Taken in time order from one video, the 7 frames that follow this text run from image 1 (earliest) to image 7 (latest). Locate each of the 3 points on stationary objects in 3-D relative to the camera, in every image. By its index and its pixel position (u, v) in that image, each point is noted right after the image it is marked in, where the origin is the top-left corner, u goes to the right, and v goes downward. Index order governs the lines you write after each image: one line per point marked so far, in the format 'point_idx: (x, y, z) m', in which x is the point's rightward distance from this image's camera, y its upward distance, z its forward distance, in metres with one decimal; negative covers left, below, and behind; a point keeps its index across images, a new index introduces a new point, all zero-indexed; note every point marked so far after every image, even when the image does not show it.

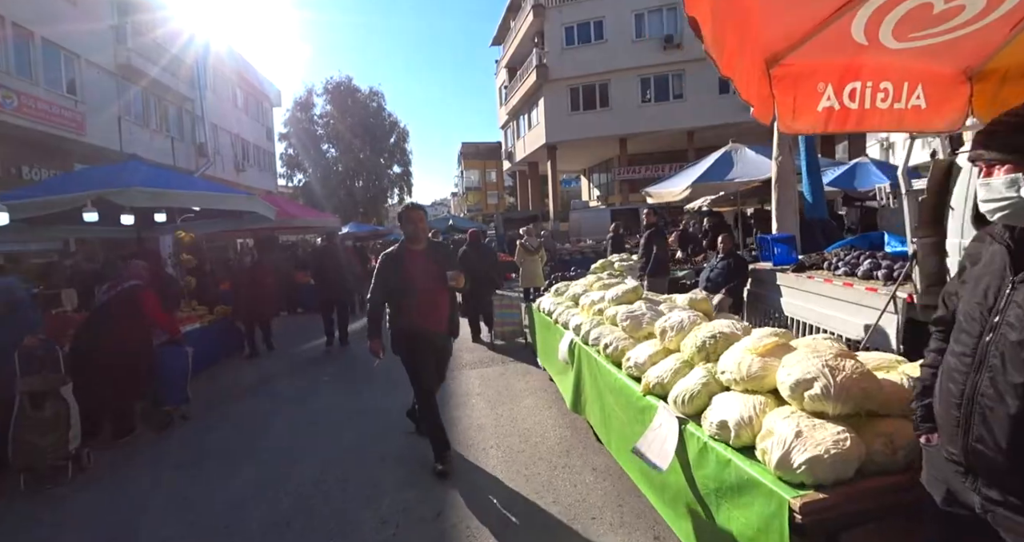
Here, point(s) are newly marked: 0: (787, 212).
0: (+4.4, +0.9, +8.1) m
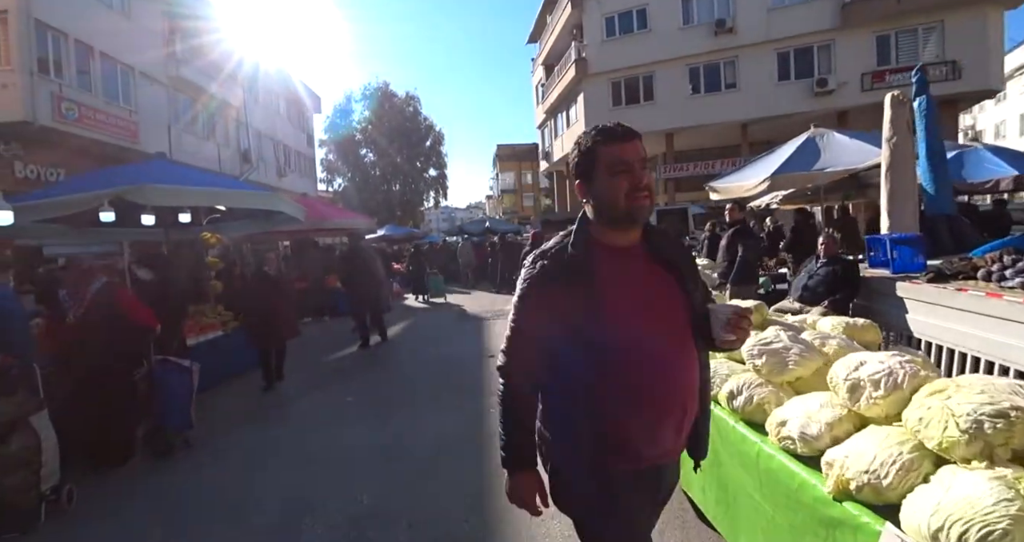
0: (+5.1, +0.9, +6.8) m
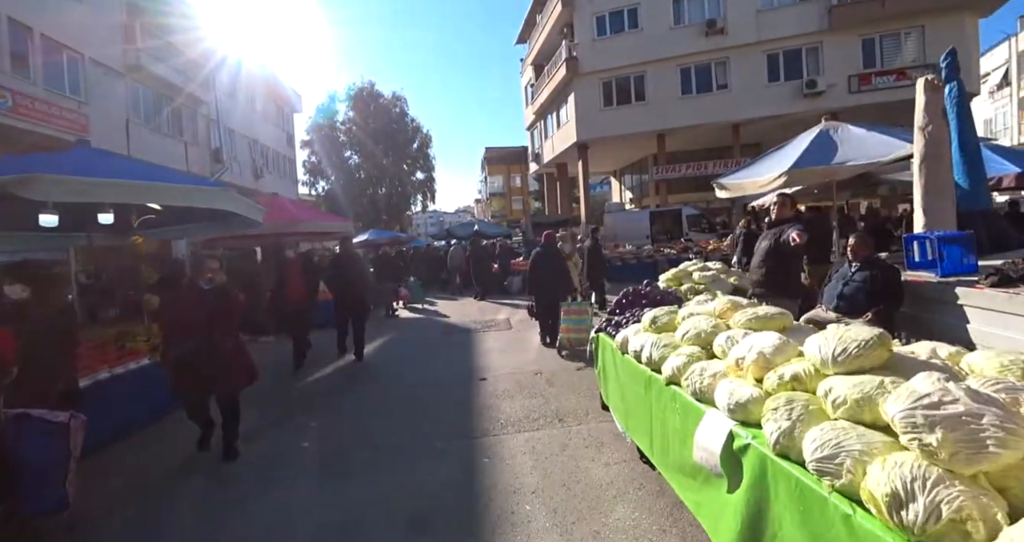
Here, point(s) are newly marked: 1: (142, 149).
0: (+5.0, +0.8, +6.0) m
1: (-12.5, +4.0, +17.3) m
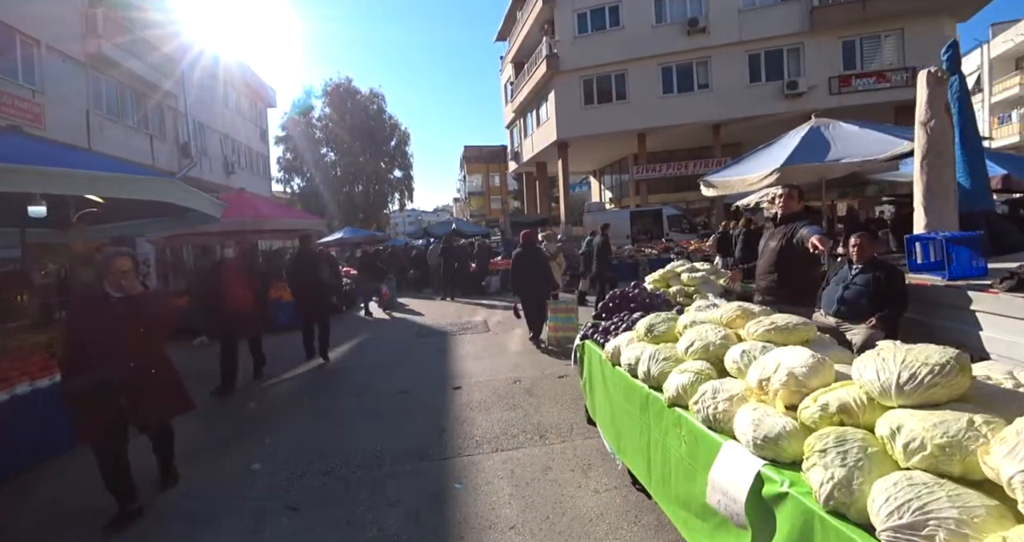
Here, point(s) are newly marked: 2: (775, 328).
0: (+4.8, +0.8, +5.7) m
1: (-13.2, +4.1, +16.3) m
2: (+1.2, -0.3, +2.4) m
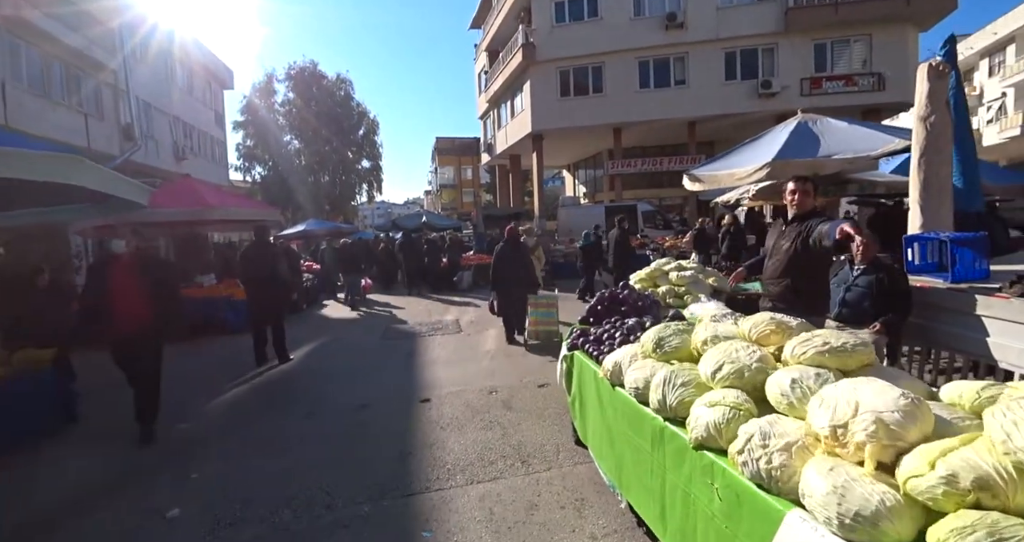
0: (+4.5, +0.8, +5.4) m
1: (-14.0, +4.4, +14.9) m
2: (+1.2, -0.3, +1.9) m
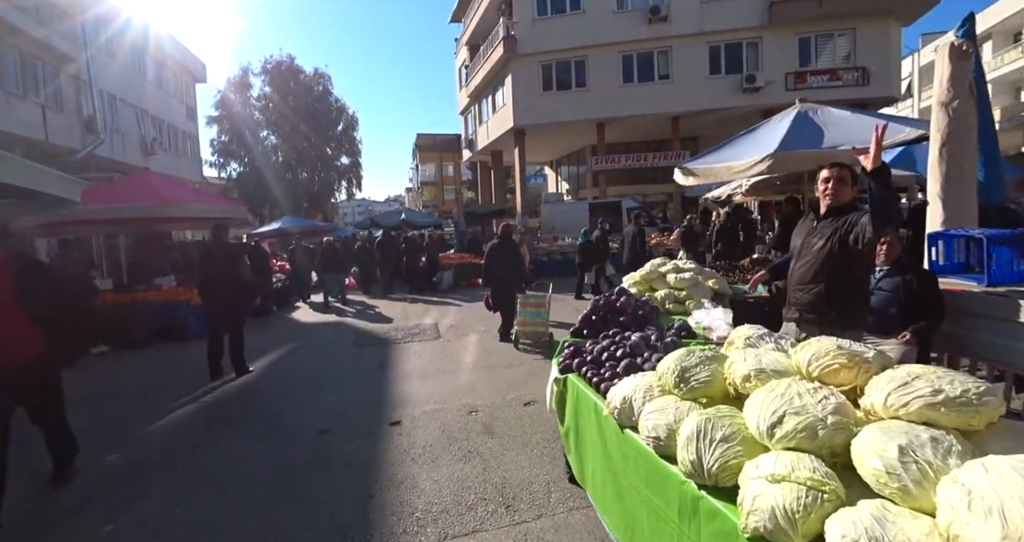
0: (+4.3, +0.7, +4.9) m
1: (-14.5, +4.3, +13.8) m
2: (+1.1, -0.3, +1.4) m
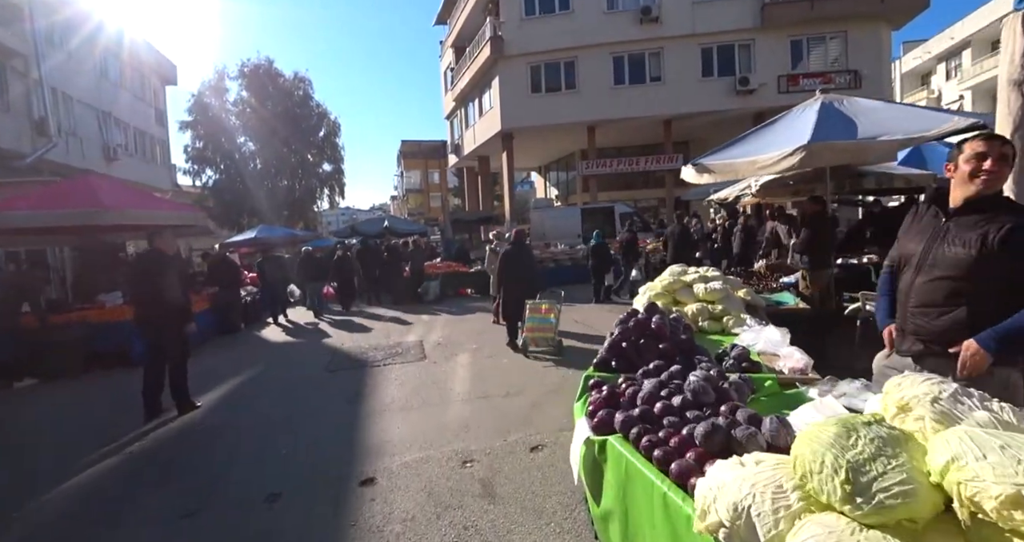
0: (+4.3, +0.7, +4.1) m
1: (-14.7, +3.9, +12.6) m
2: (+1.2, -0.4, +0.5) m
